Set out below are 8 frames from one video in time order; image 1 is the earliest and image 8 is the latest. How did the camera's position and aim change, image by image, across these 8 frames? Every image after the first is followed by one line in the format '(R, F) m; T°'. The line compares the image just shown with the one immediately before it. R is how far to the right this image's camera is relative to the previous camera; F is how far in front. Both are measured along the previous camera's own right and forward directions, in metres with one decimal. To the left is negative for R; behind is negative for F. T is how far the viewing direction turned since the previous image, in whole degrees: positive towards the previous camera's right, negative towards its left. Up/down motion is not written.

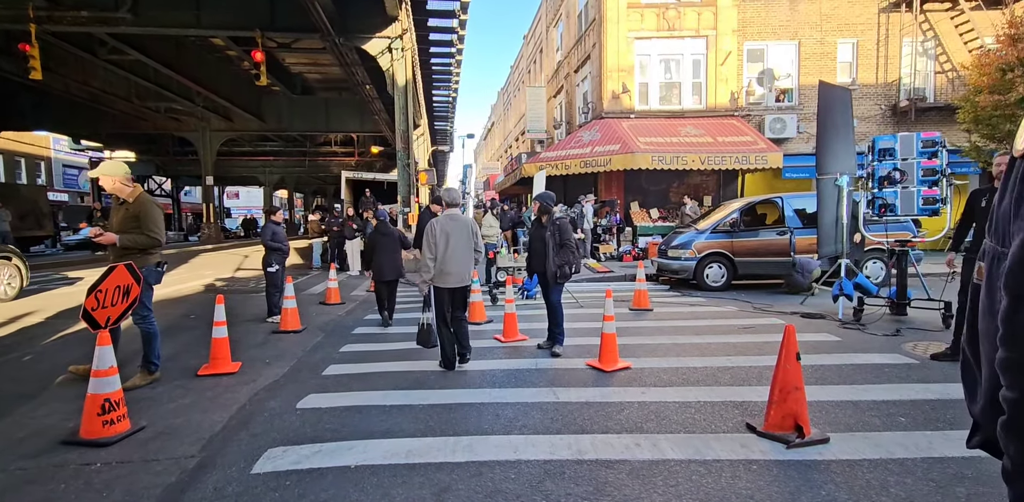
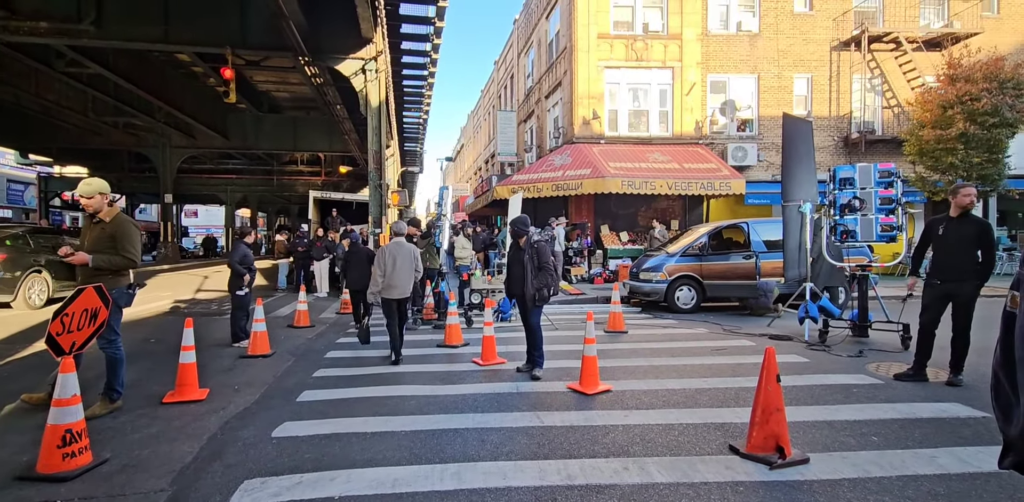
(-0.2, 0.0) m; +4°
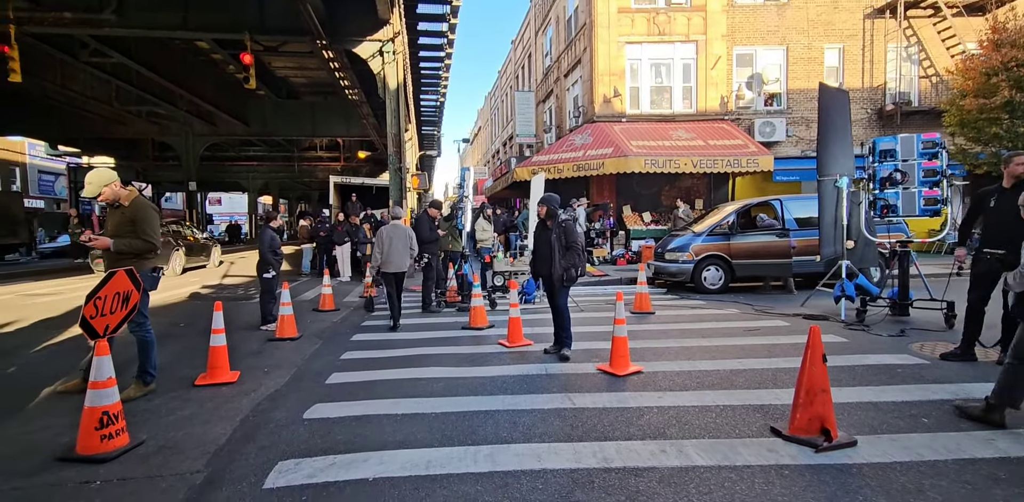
(-0.1, +0.1) m; -2°
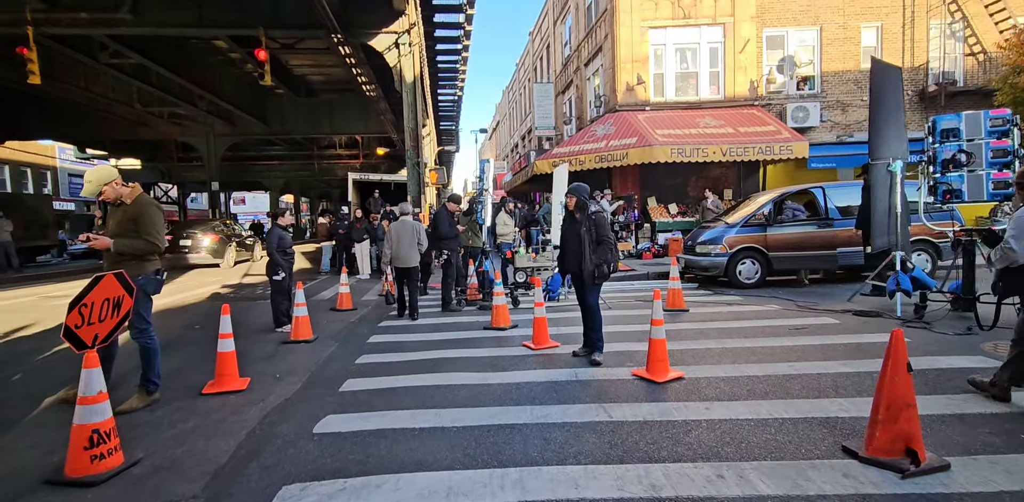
(-0.1, +0.5) m; -2°
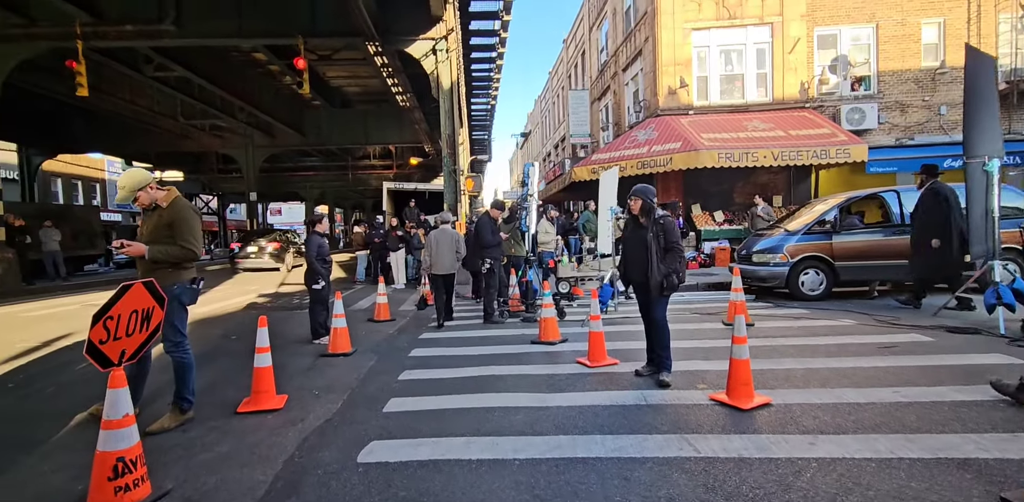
(-0.3, +0.5) m; -3°
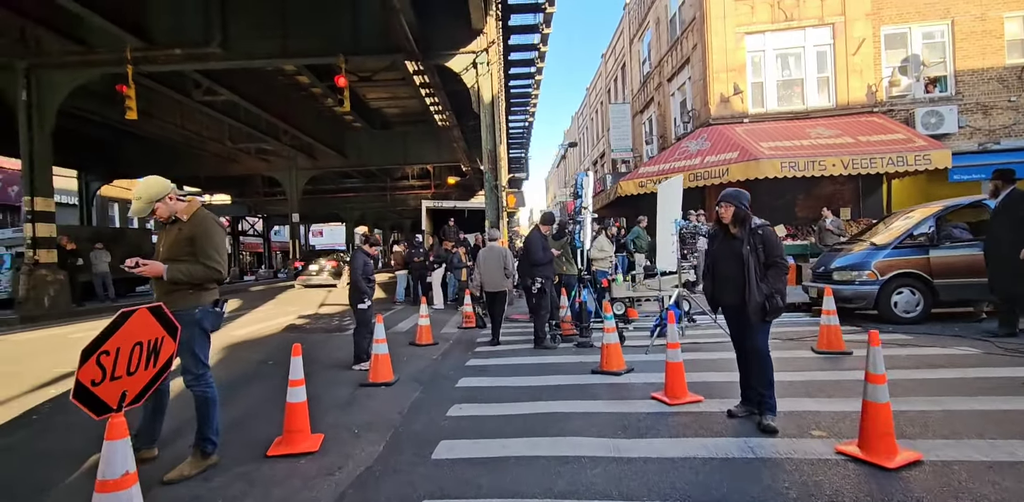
(-0.3, +0.7) m; -4°
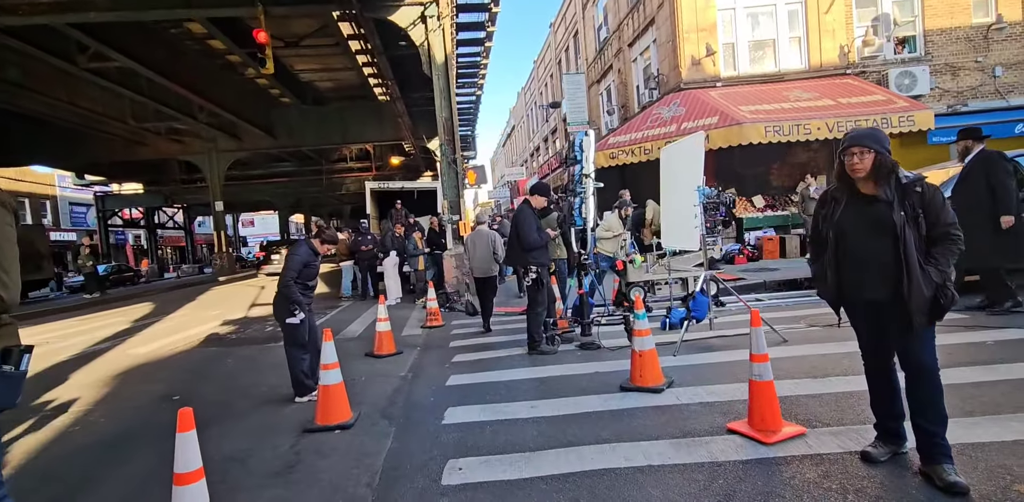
(-0.5, +1.7) m; +6°
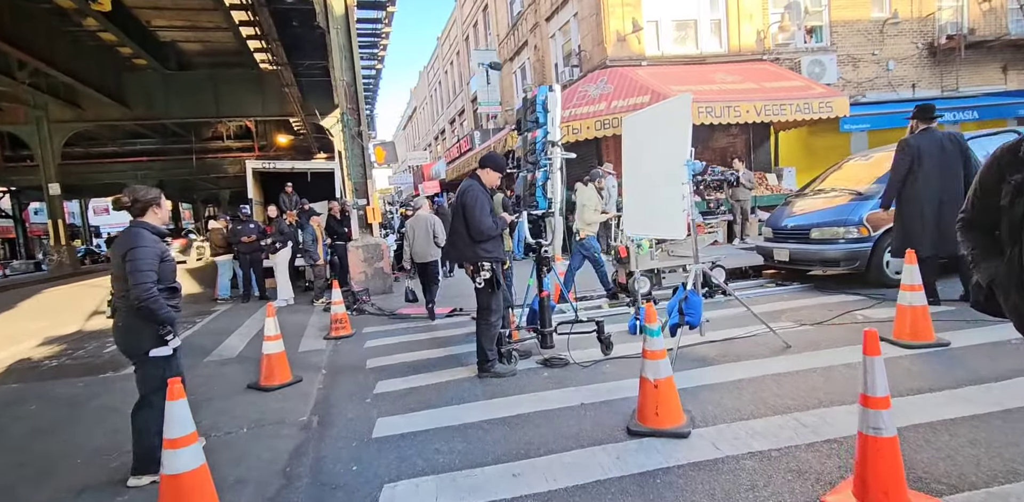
(-0.4, +1.6) m; +11°
